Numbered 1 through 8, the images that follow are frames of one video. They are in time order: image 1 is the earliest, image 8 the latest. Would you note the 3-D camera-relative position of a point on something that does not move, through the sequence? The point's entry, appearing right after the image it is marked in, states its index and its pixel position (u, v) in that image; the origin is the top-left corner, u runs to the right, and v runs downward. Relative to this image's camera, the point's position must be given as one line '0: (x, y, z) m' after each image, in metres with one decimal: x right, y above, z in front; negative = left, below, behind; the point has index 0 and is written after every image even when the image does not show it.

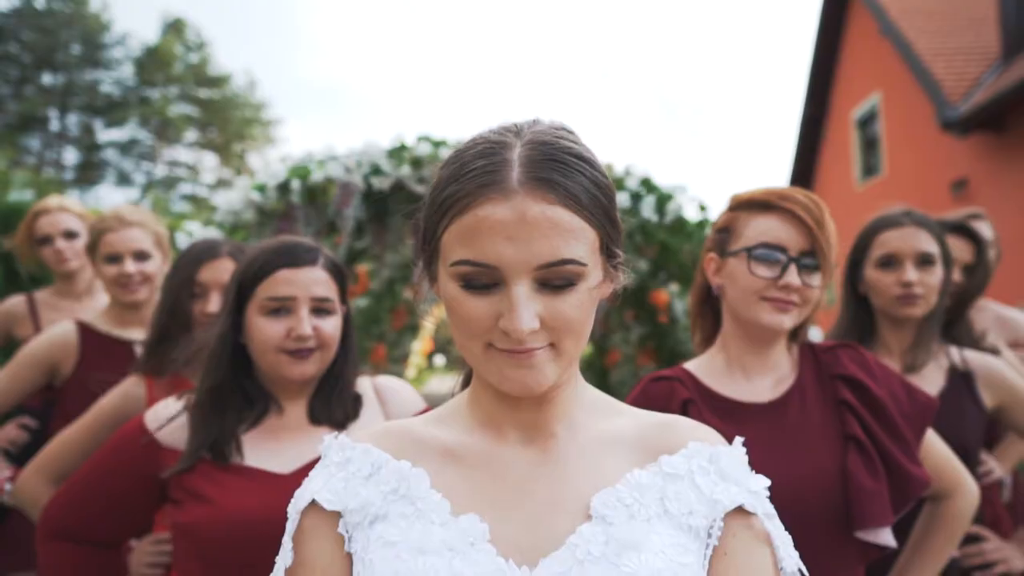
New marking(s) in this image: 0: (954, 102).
0: (+5.2, +2.2, +9.7) m
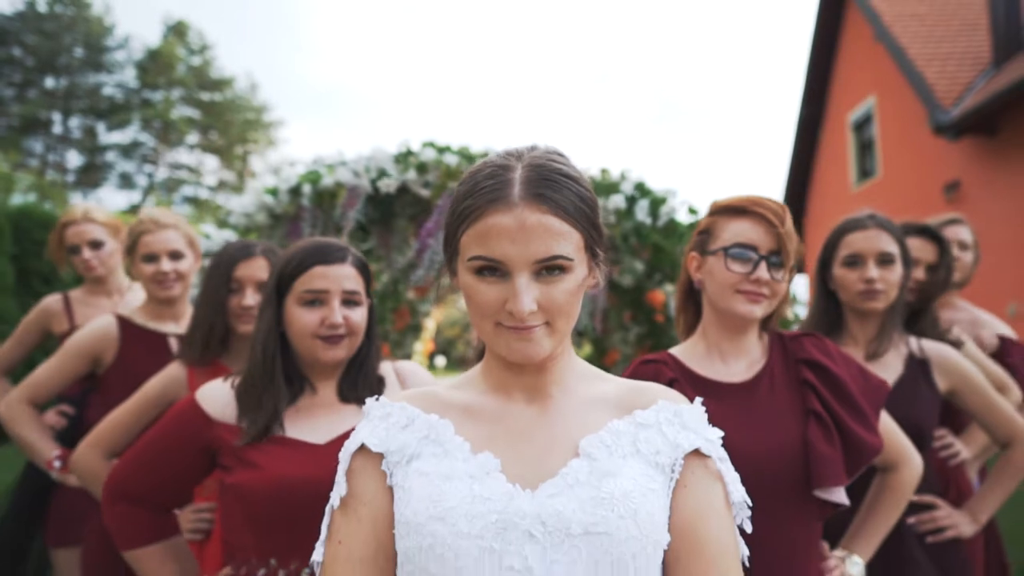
0: (+5.2, +2.2, +9.9) m
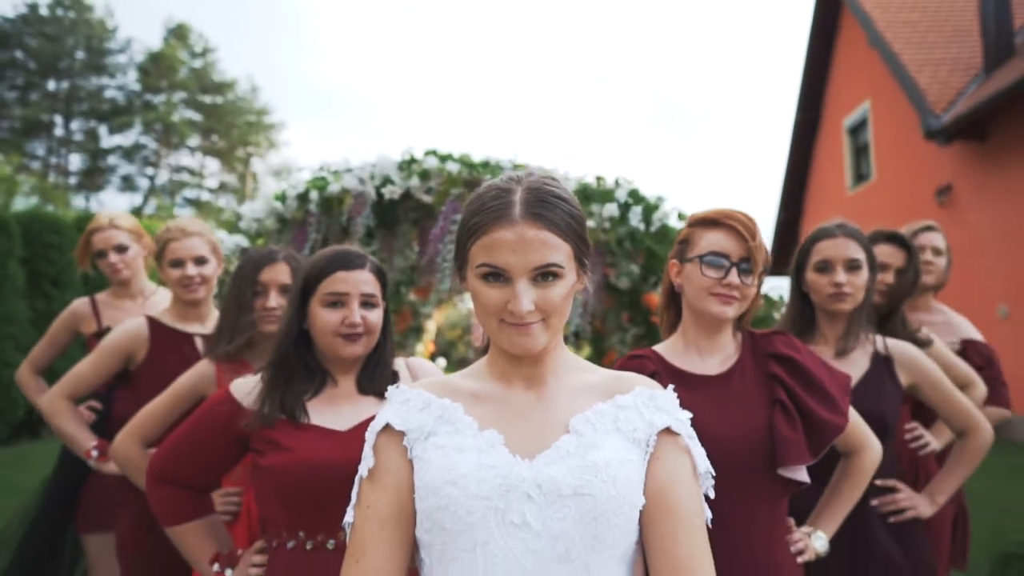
0: (+5.2, +2.2, +10.1) m
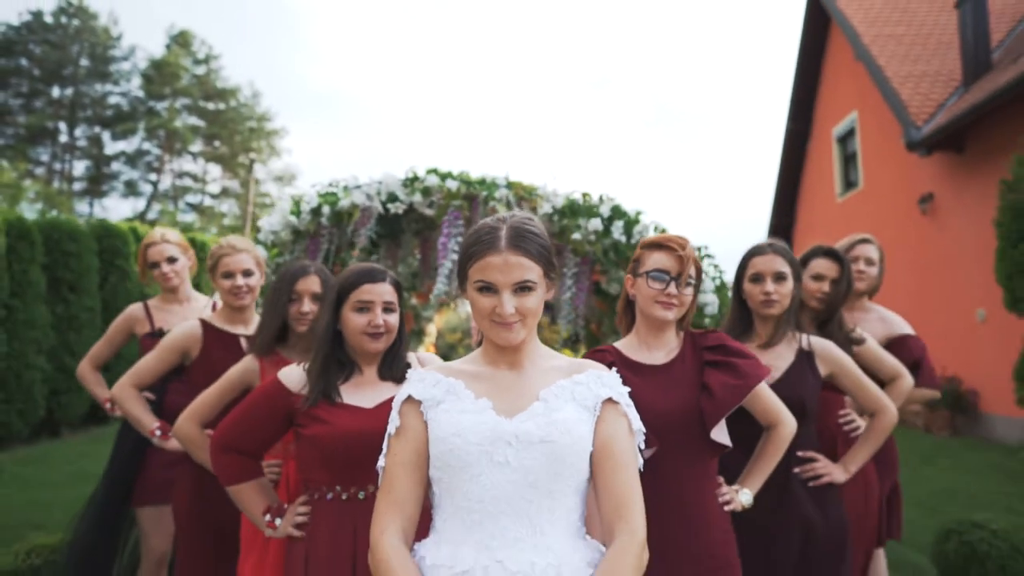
0: (+5.2, +2.1, +10.5) m
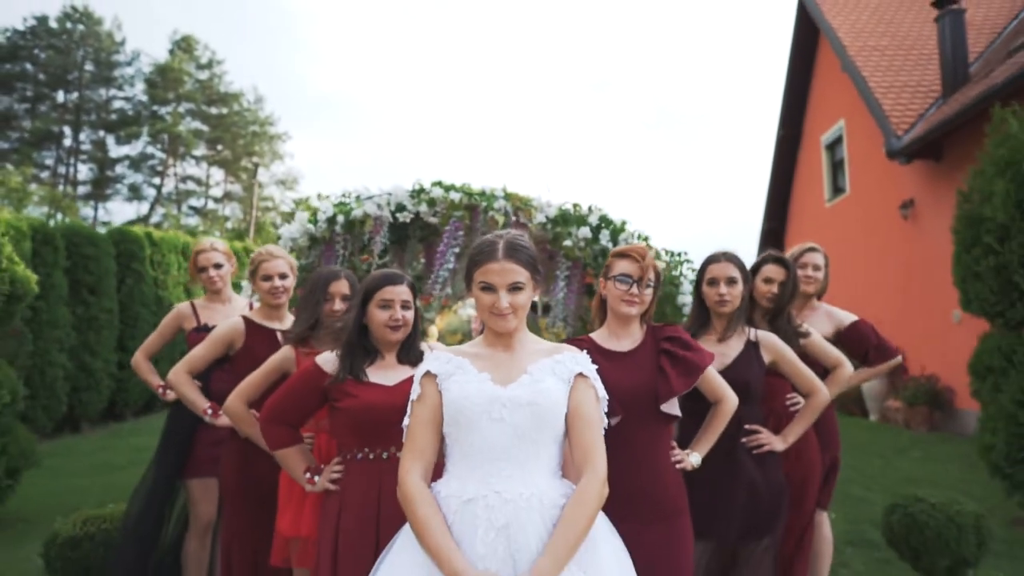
0: (+5.2, +2.1, +11.0) m
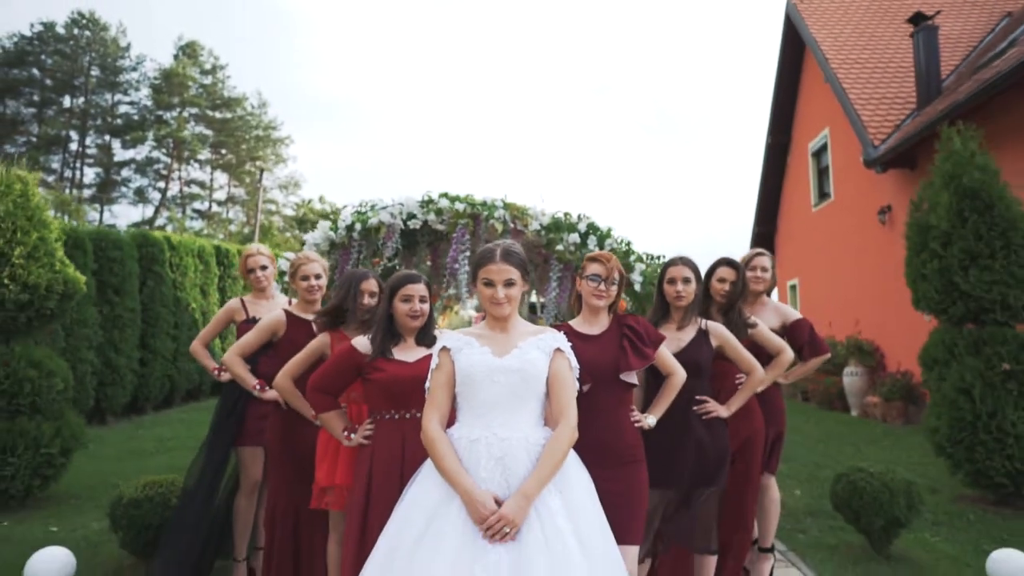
0: (+5.2, +2.1, +11.7) m
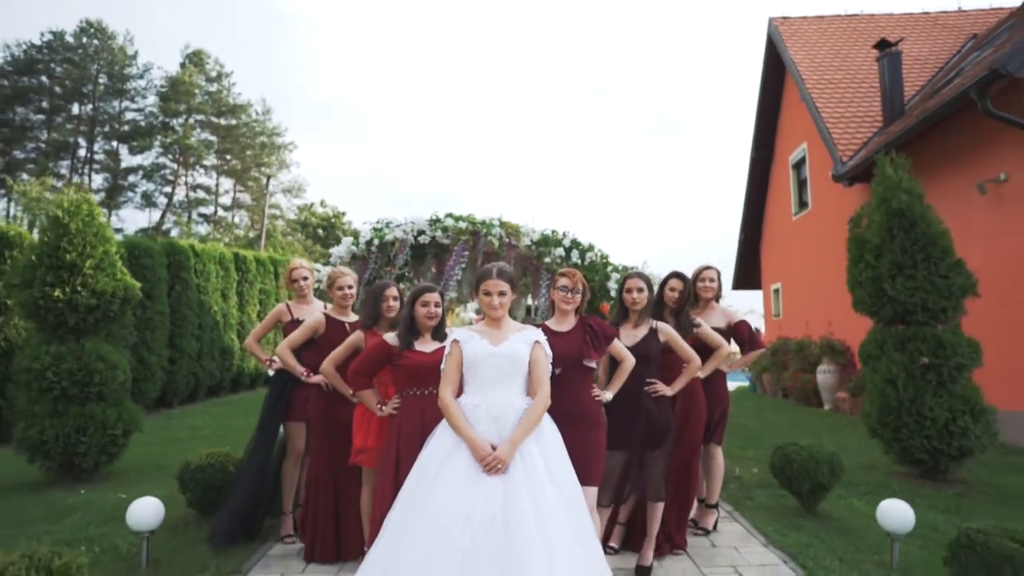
0: (+5.1, +2.0, +12.7) m
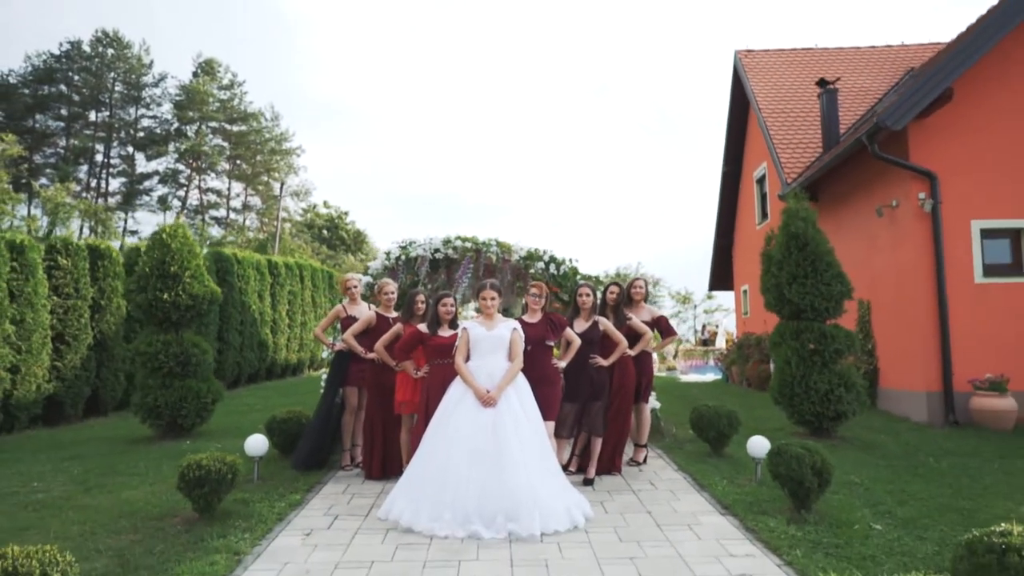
0: (+5.0, +2.0, +15.0) m
